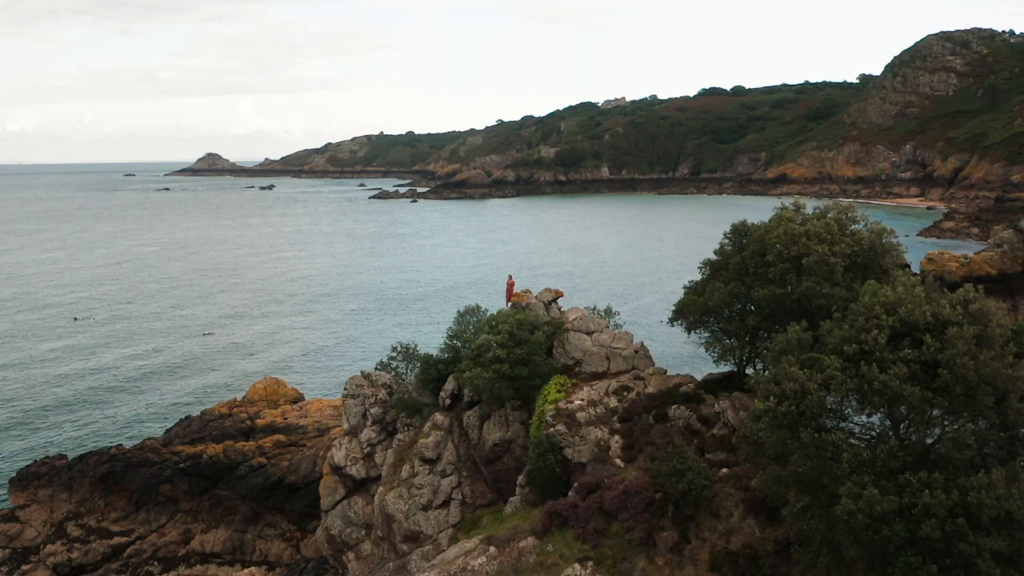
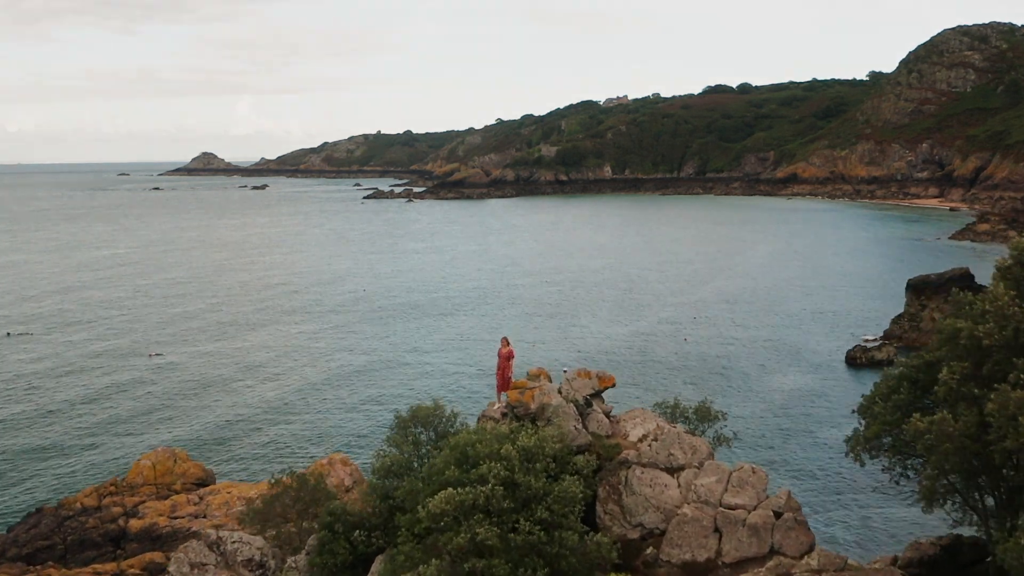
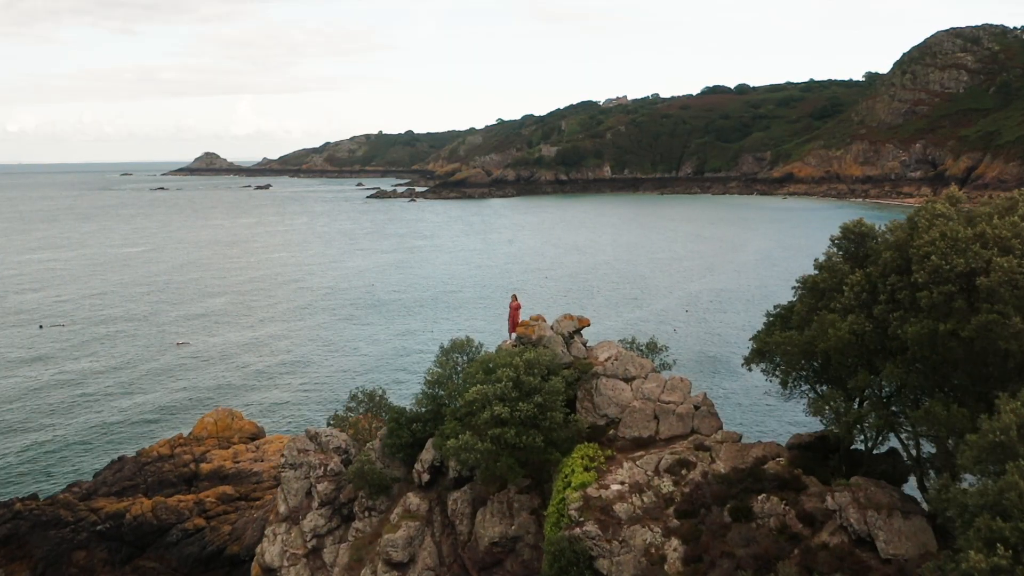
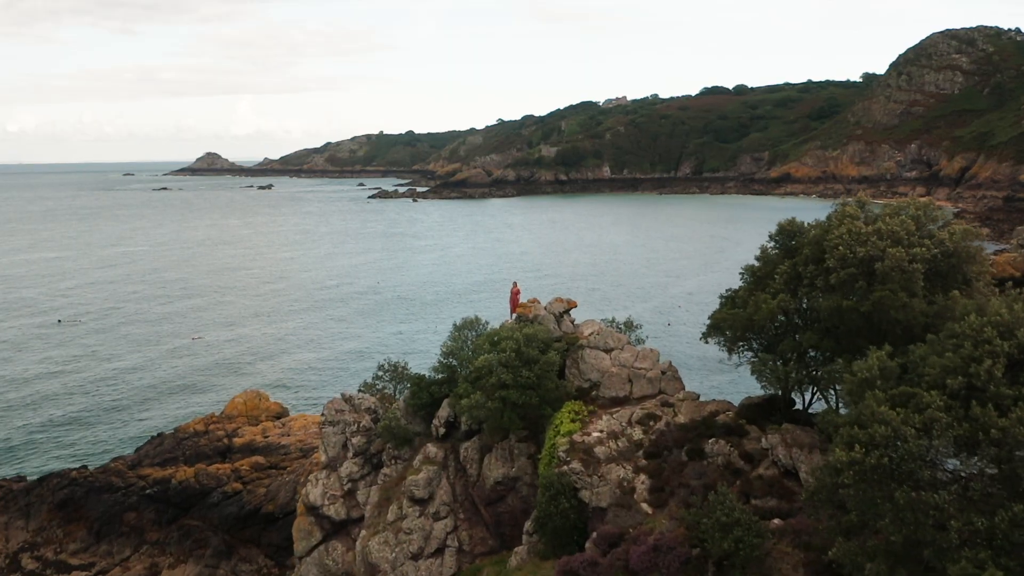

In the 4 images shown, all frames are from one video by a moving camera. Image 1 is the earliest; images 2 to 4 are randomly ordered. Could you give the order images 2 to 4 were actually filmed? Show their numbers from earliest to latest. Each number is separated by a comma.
4, 3, 2
